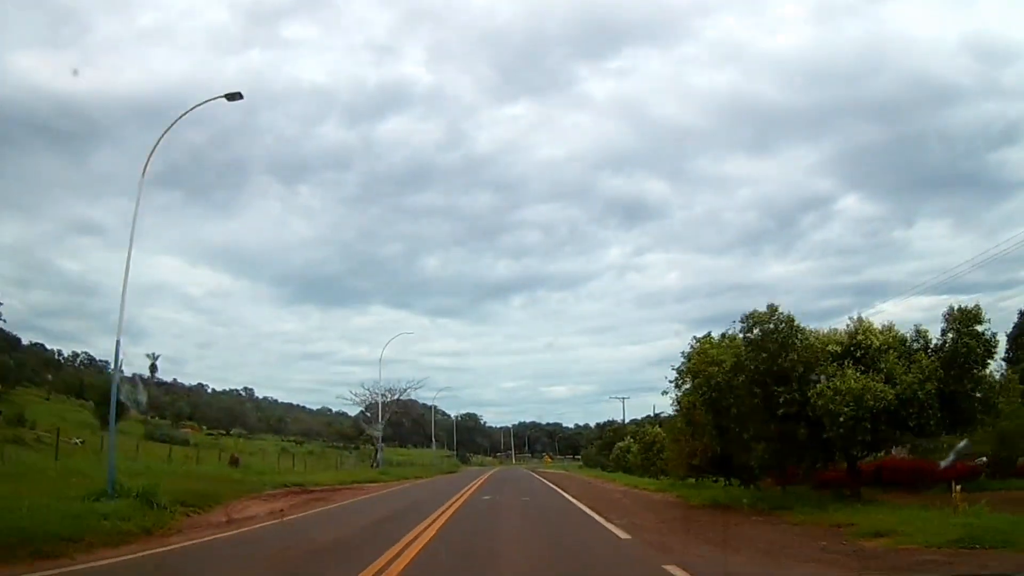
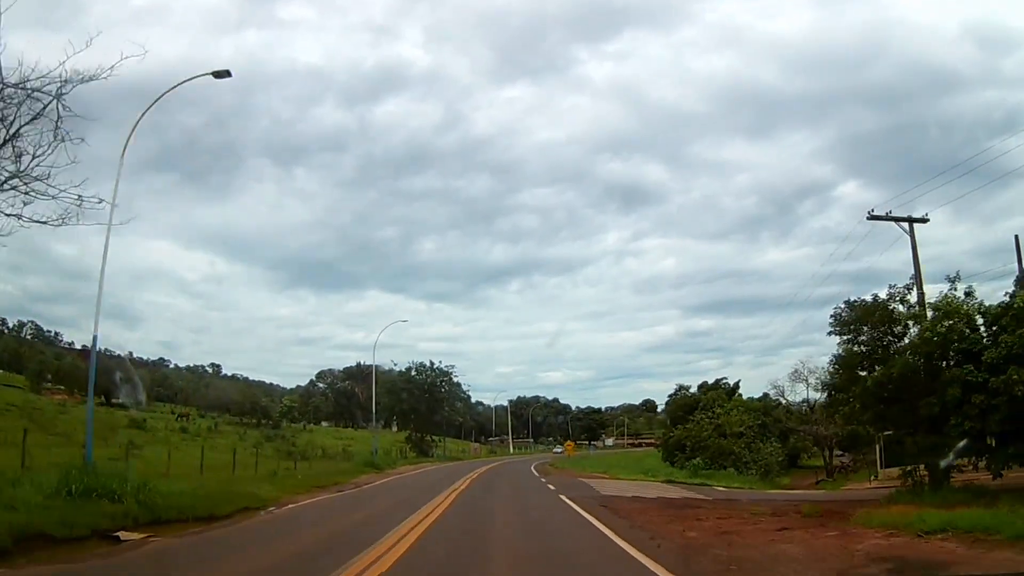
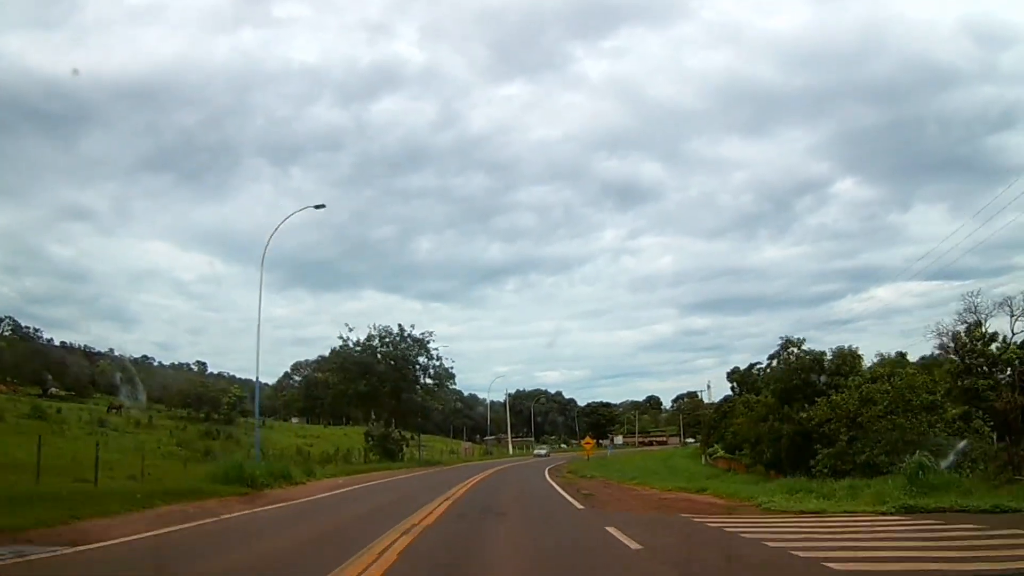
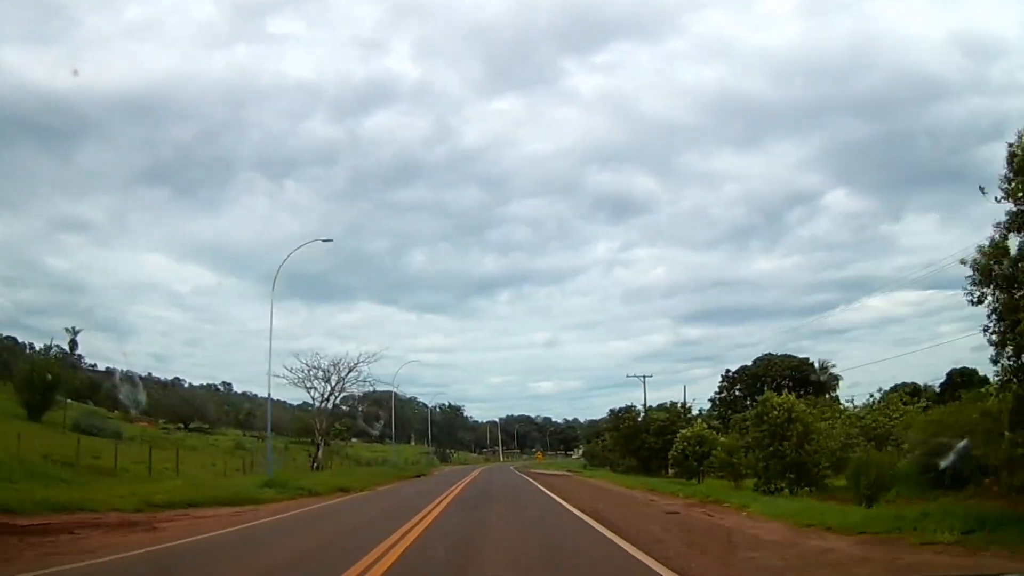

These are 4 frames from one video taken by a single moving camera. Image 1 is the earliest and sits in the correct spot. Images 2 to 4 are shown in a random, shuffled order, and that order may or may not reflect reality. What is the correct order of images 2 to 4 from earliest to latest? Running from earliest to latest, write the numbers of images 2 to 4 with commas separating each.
4, 2, 3
